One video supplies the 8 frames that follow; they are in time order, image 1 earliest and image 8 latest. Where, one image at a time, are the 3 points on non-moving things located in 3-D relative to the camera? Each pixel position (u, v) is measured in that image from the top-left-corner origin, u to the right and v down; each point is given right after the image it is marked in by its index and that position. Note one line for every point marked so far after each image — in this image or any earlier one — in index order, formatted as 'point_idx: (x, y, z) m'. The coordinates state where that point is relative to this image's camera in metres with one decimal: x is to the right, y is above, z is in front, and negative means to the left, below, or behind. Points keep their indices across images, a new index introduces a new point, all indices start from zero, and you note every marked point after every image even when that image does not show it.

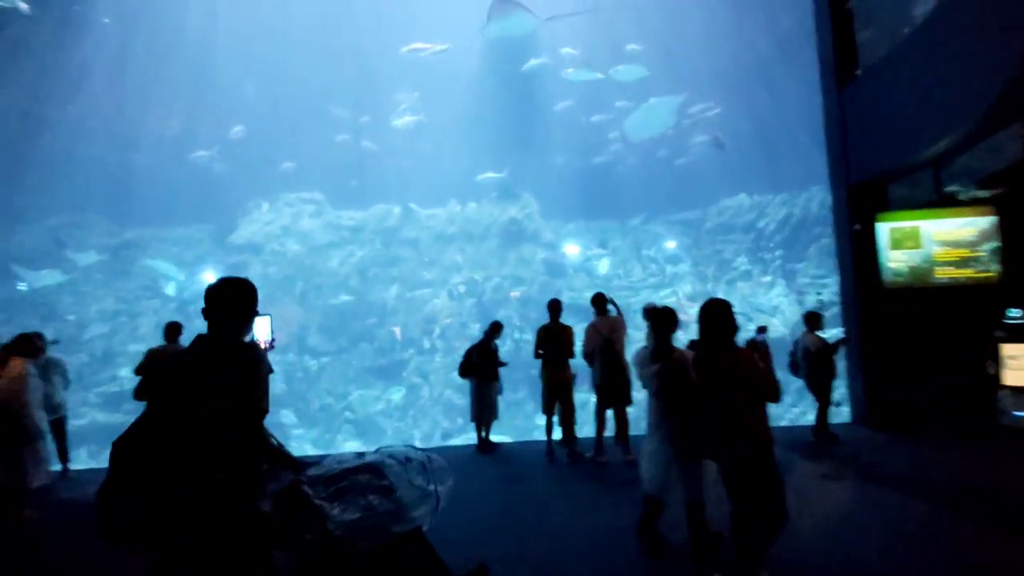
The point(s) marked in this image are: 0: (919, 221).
0: (+3.9, +0.6, +5.5) m
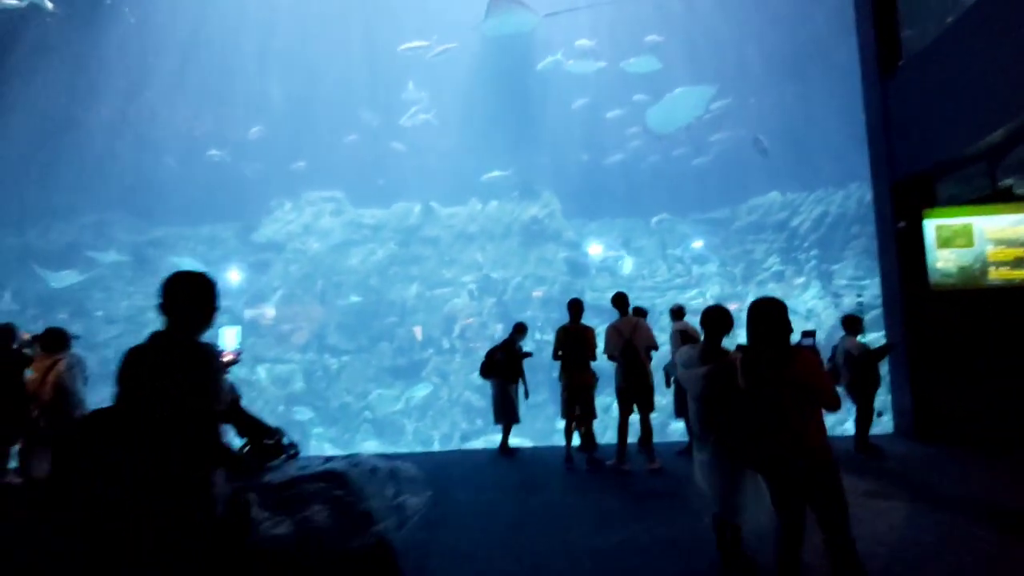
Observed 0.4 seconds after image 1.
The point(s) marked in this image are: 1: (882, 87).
0: (+4.0, +0.6, +5.0) m
1: (+3.8, +2.0, +5.8) m
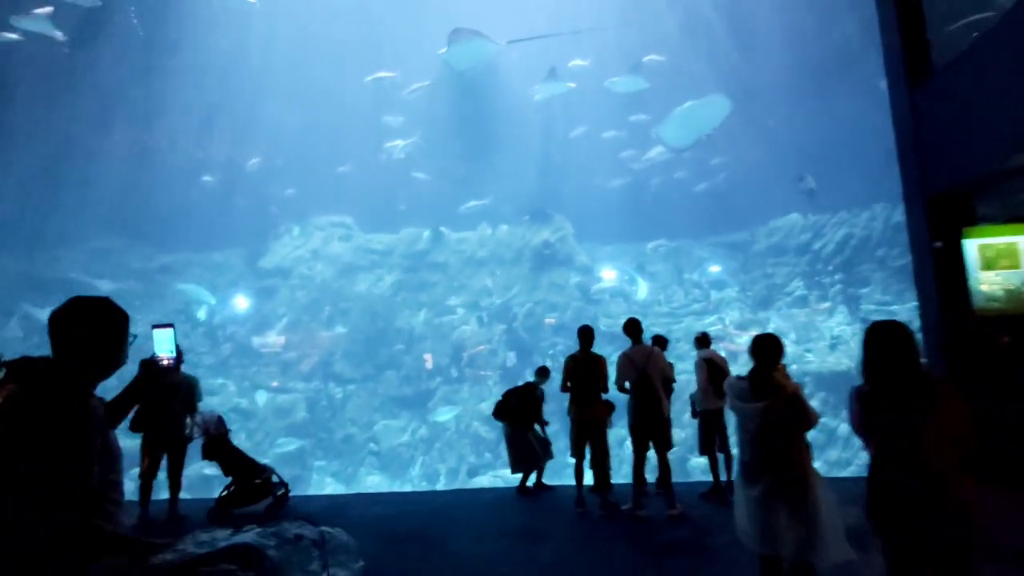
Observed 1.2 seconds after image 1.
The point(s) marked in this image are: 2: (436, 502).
0: (+4.0, +0.4, +4.5) m
1: (+3.8, +1.8, +5.4) m
2: (-0.8, -2.4, +6.4) m
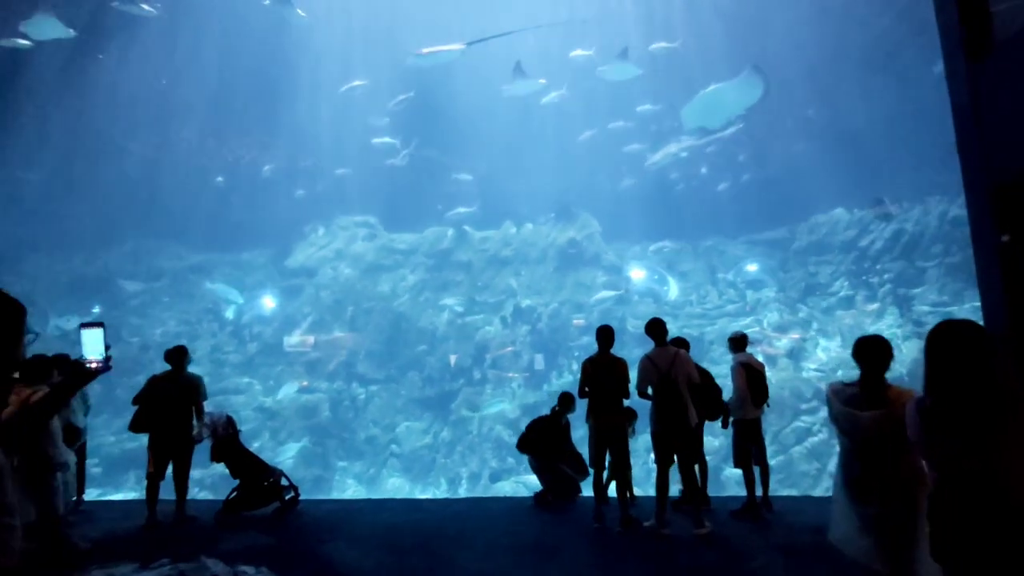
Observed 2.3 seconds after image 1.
0: (+4.1, +0.4, +3.9) m
1: (+3.9, +1.8, +4.8) m
2: (-0.7, -2.4, +6.1) m
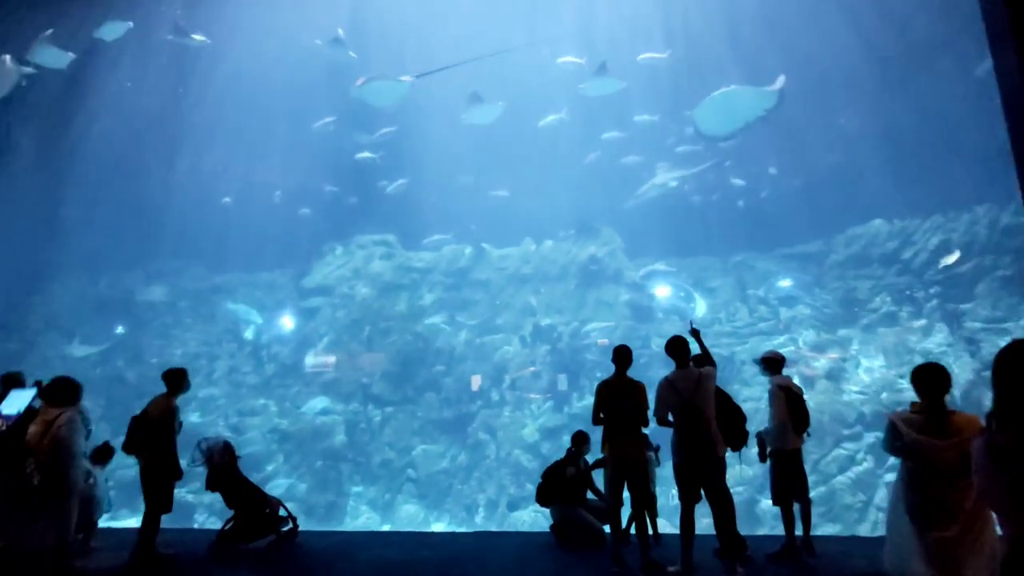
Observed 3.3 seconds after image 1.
0: (+4.1, +0.4, +3.3) m
1: (+3.9, +1.7, +4.3) m
2: (-0.6, -2.6, +5.6) m
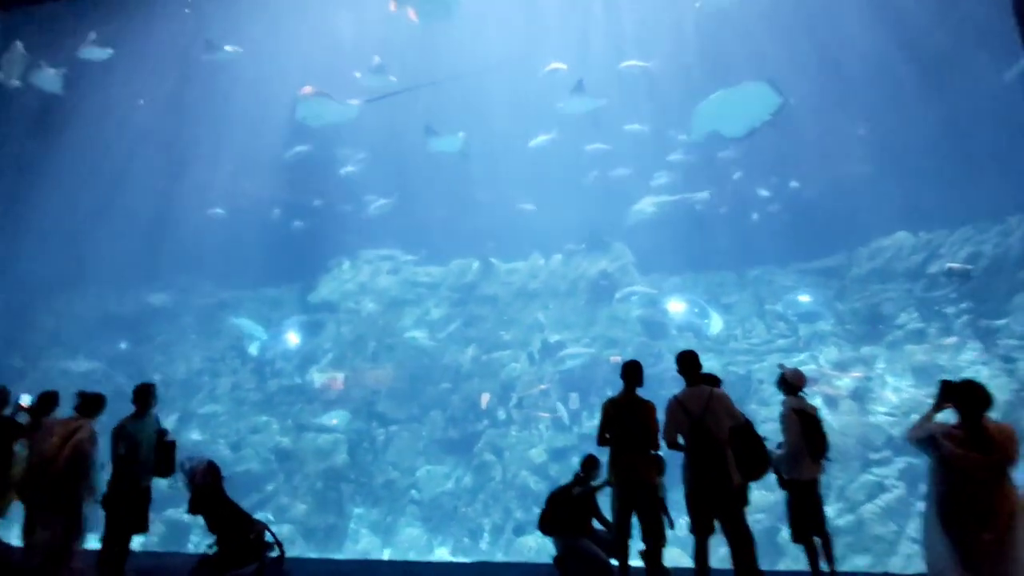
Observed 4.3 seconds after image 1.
0: (+4.1, +0.3, +2.9) m
1: (+3.9, +1.7, +3.9) m
2: (-0.6, -2.7, +5.2) m
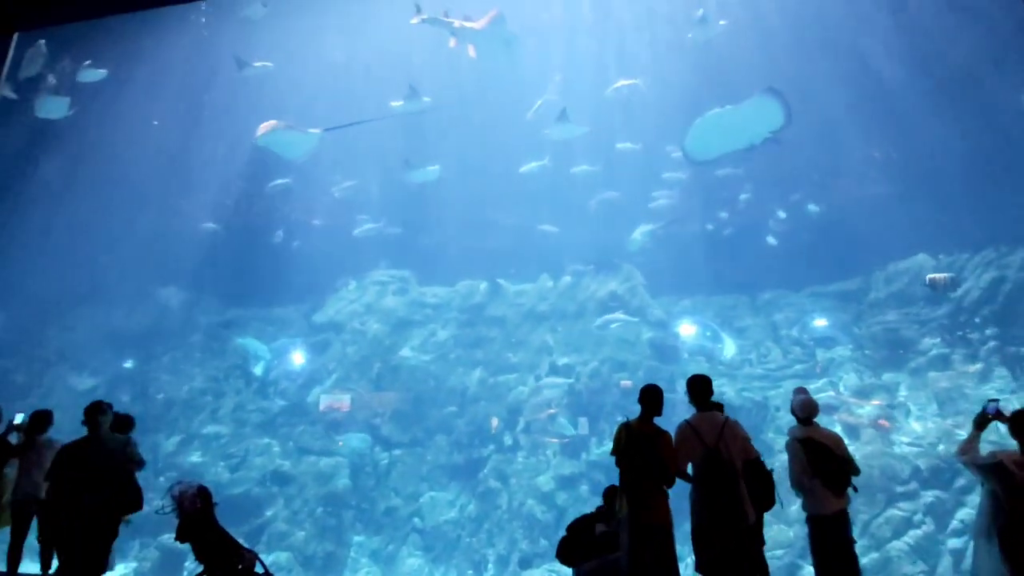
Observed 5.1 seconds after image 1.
0: (+4.1, +0.2, +2.6) m
1: (+4.0, +1.5, +3.7) m
2: (-0.5, -2.8, +4.9) m
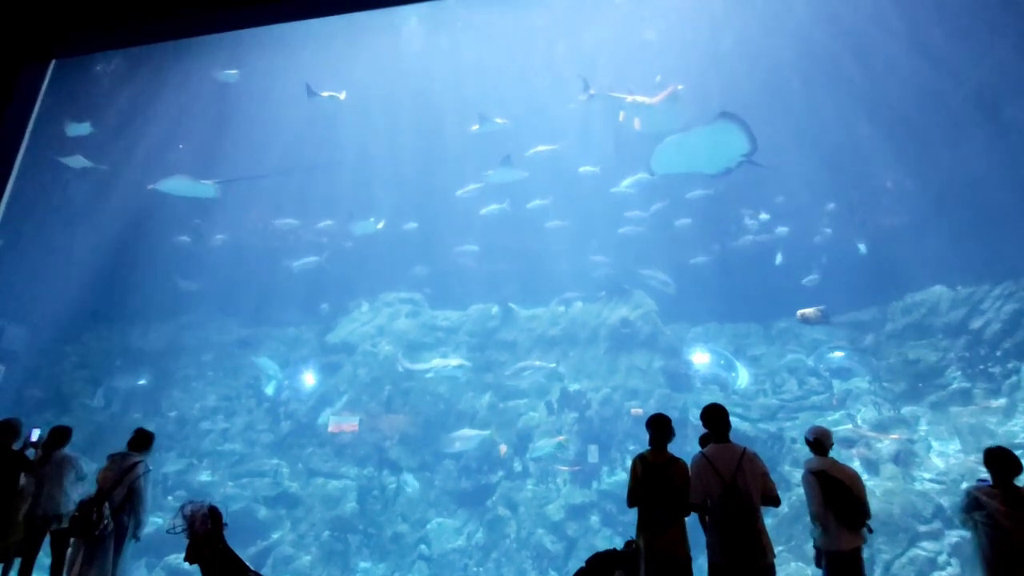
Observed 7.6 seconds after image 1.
0: (+4.2, 0.0, +2.6) m
1: (+4.1, +1.3, +3.7) m
2: (-0.4, -3.0, +4.8) m
